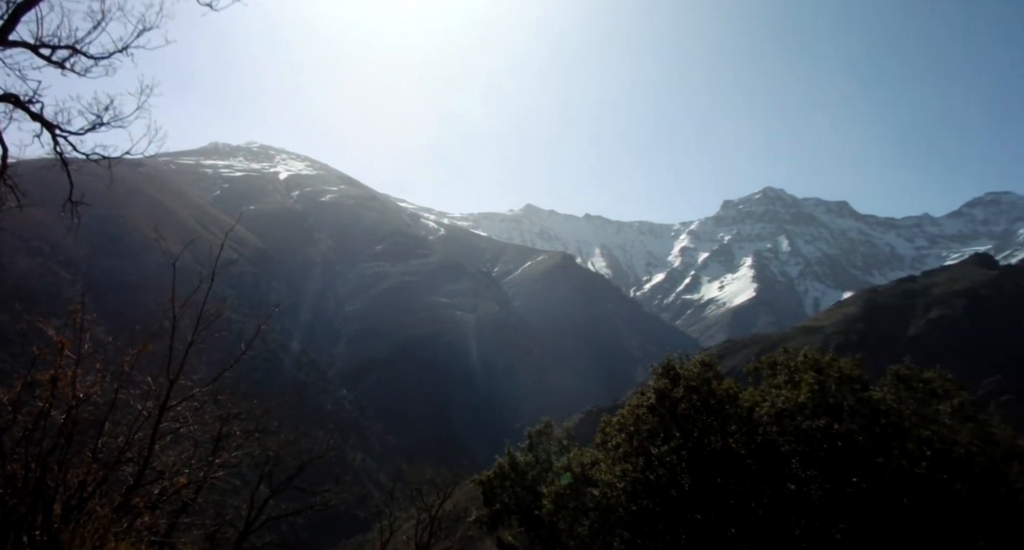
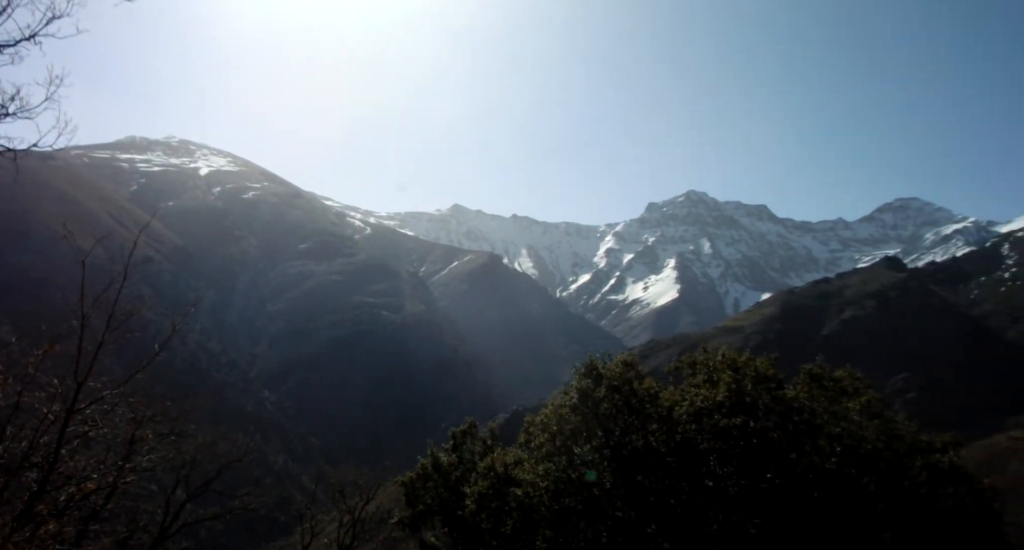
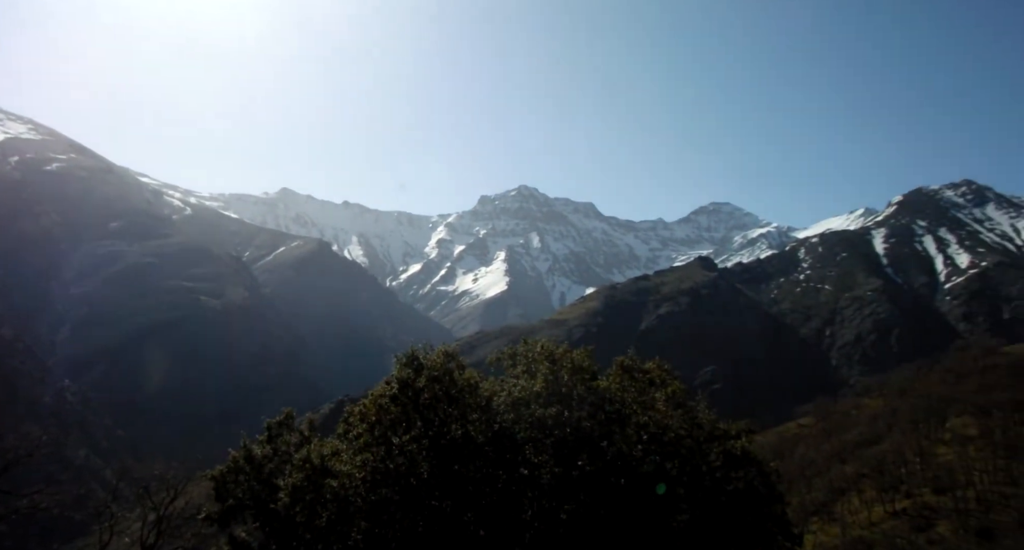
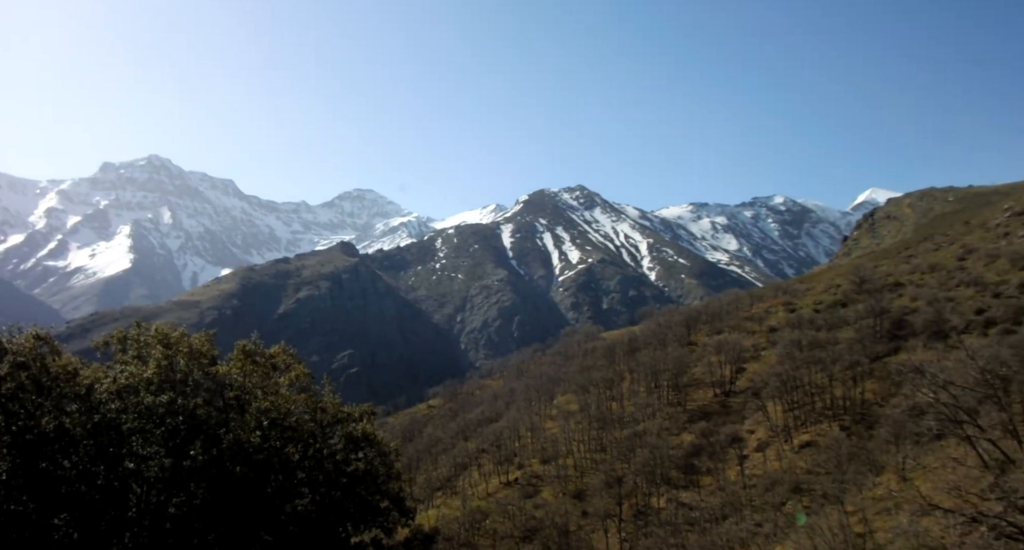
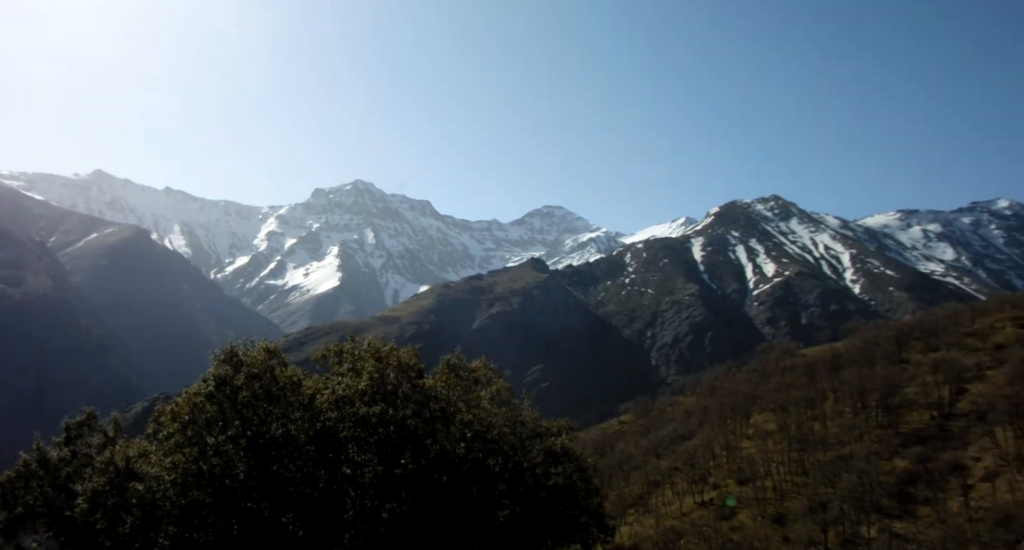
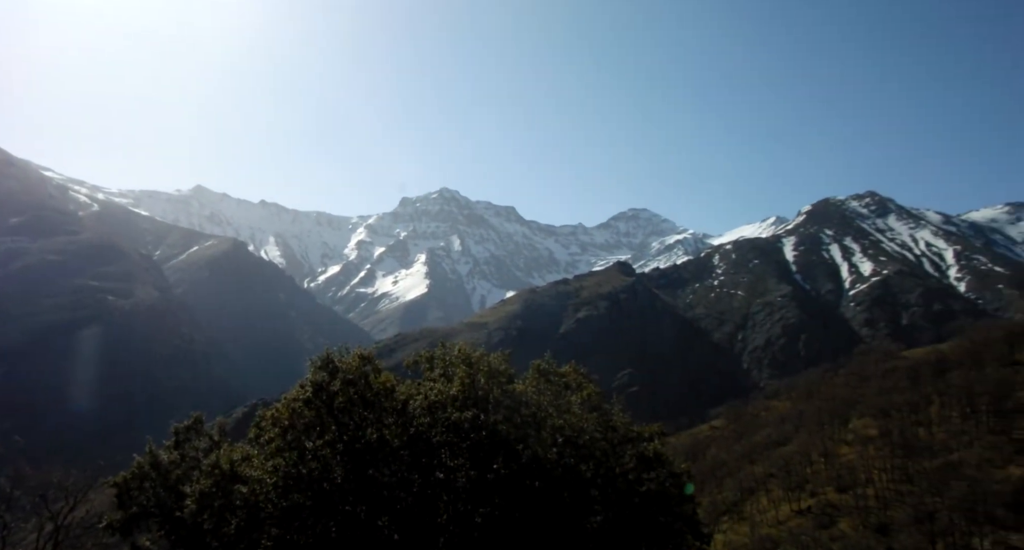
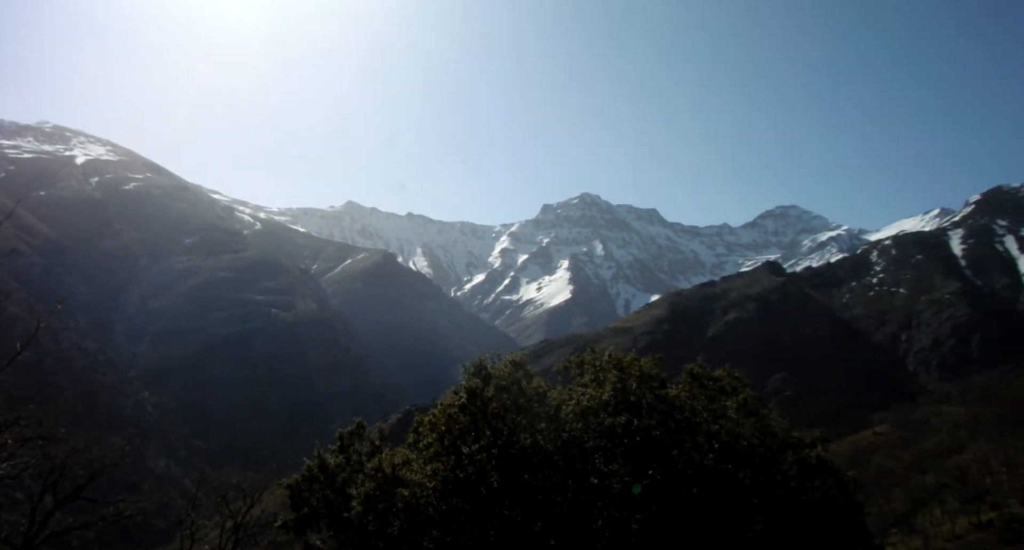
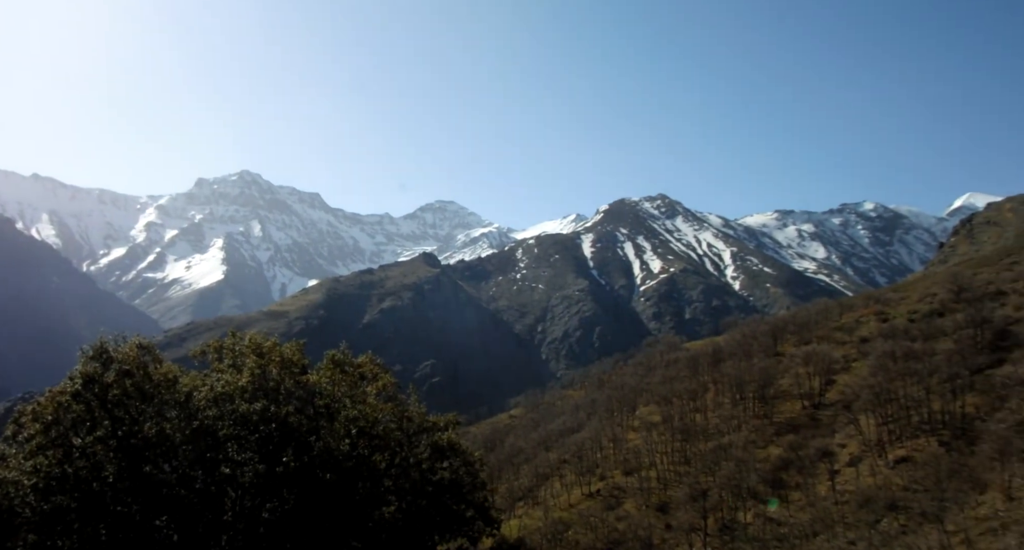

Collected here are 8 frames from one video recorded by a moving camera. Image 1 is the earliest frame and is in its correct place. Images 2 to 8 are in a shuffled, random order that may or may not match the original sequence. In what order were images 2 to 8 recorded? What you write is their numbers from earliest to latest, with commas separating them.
2, 7, 3, 6, 5, 8, 4
